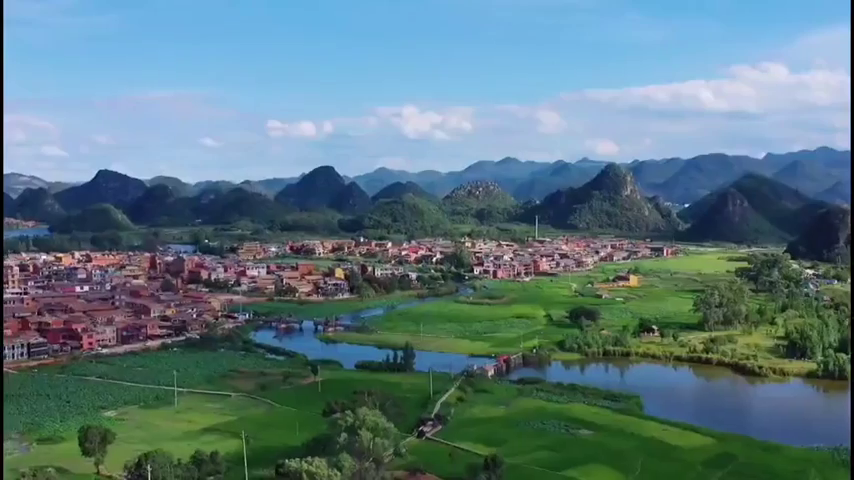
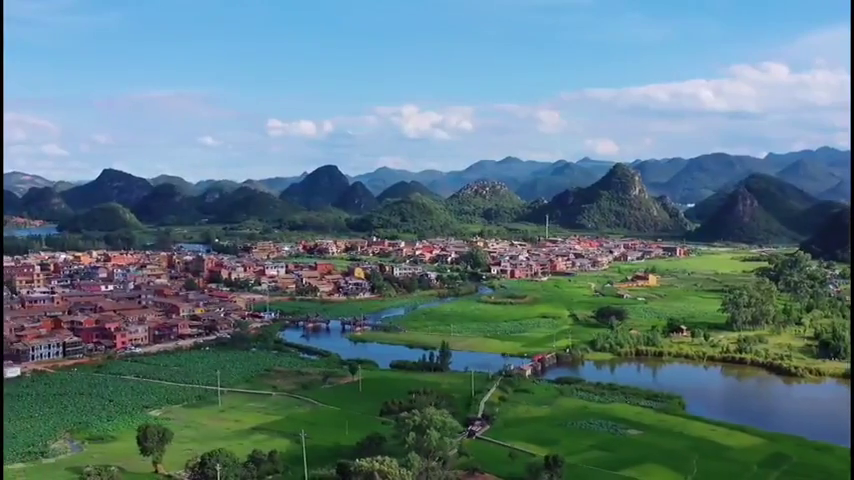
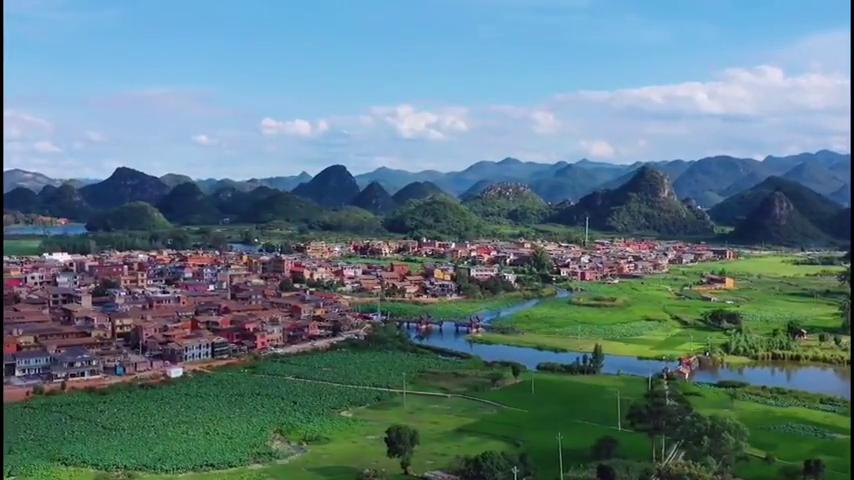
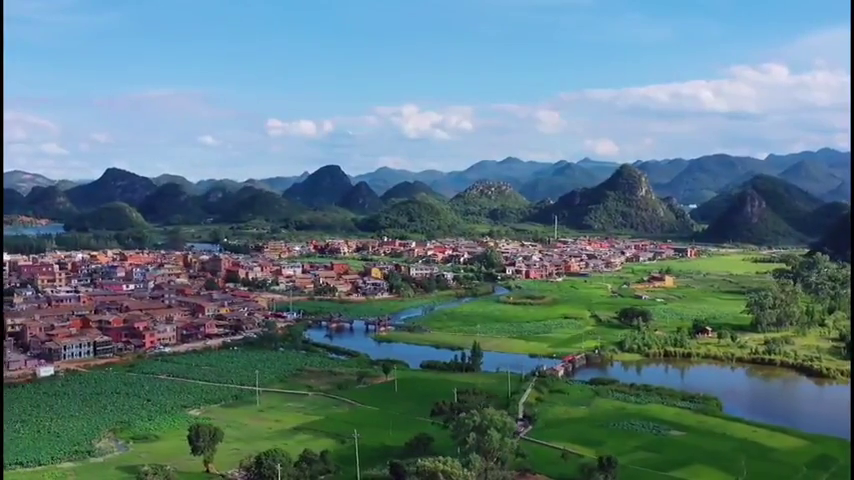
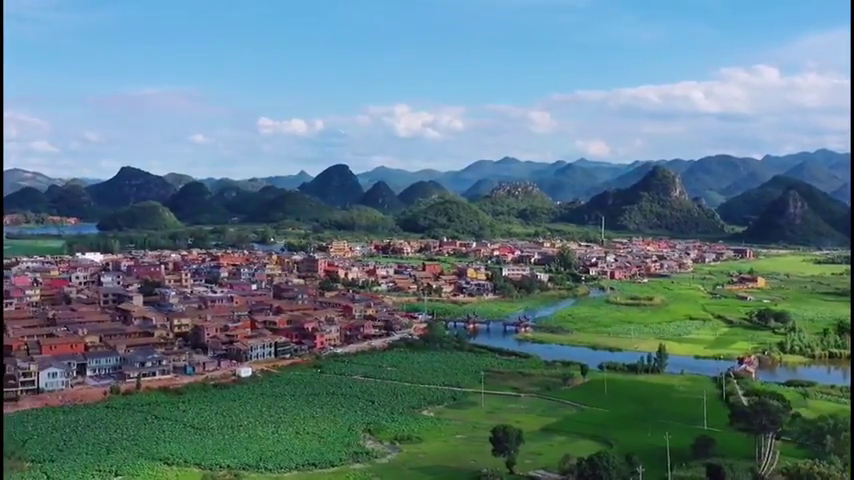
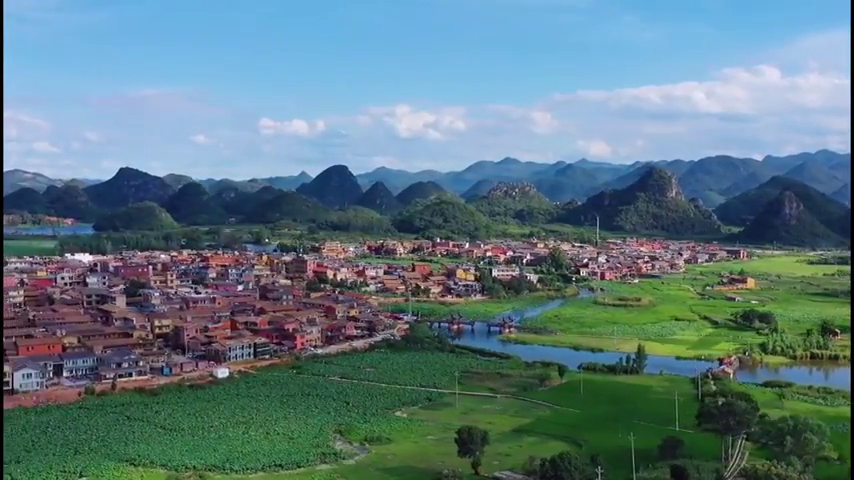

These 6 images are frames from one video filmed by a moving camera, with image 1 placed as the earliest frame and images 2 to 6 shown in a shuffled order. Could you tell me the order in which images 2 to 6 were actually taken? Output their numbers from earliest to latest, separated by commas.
2, 4, 3, 6, 5
